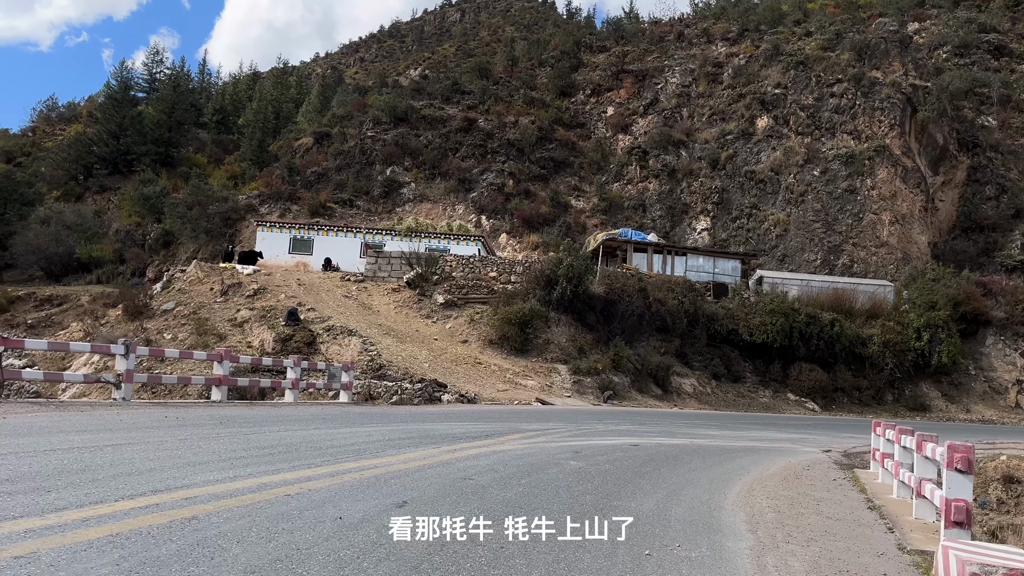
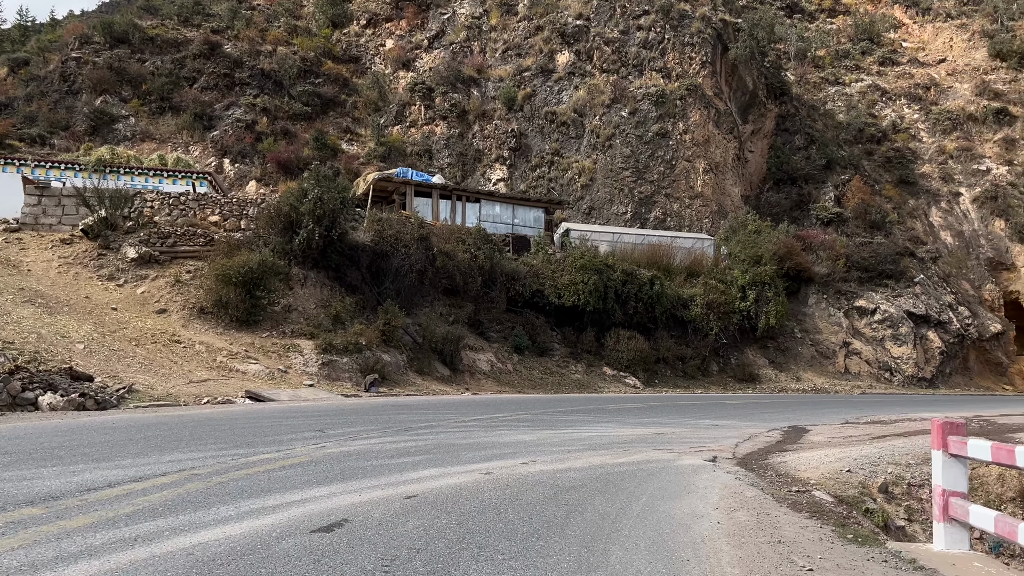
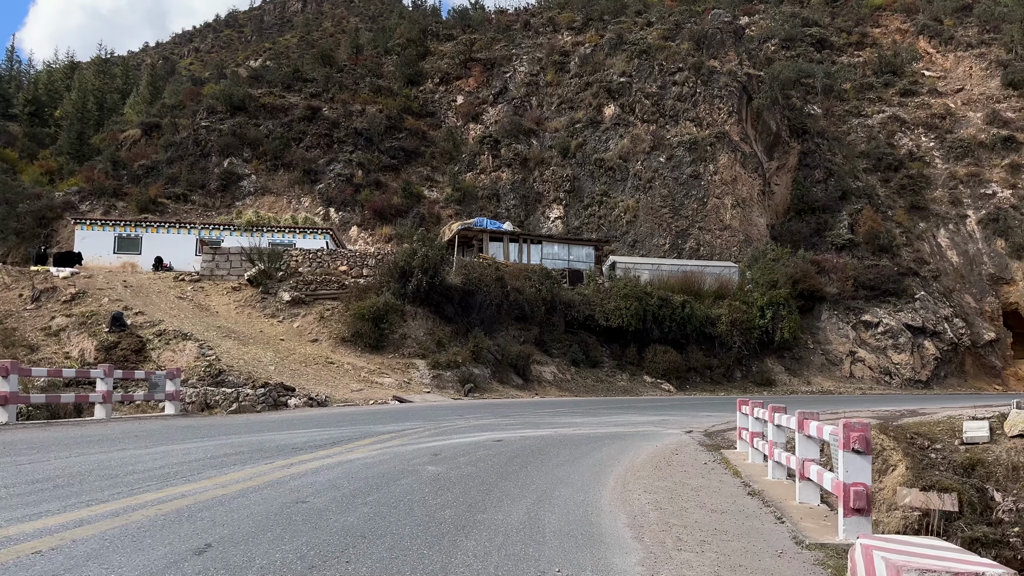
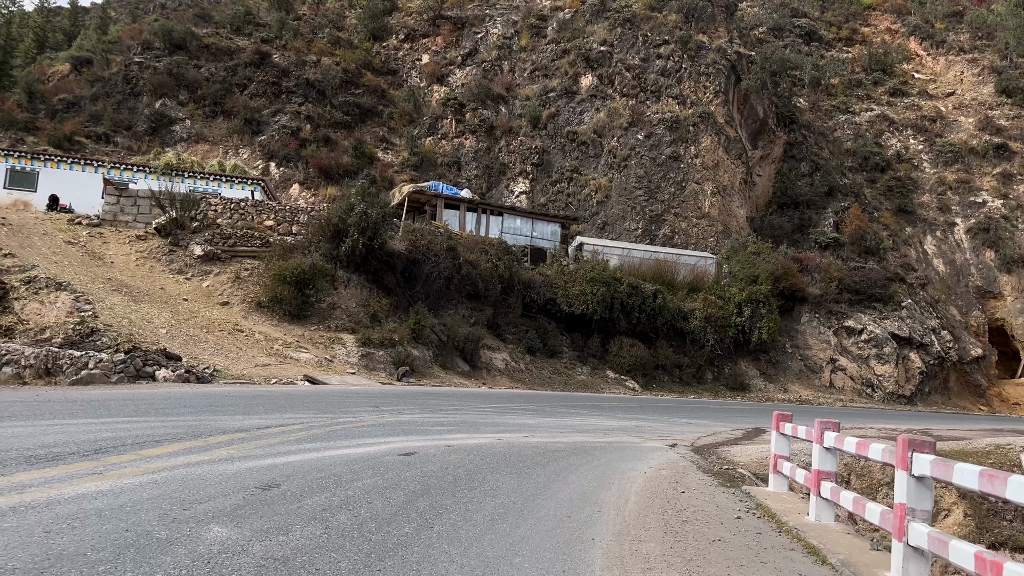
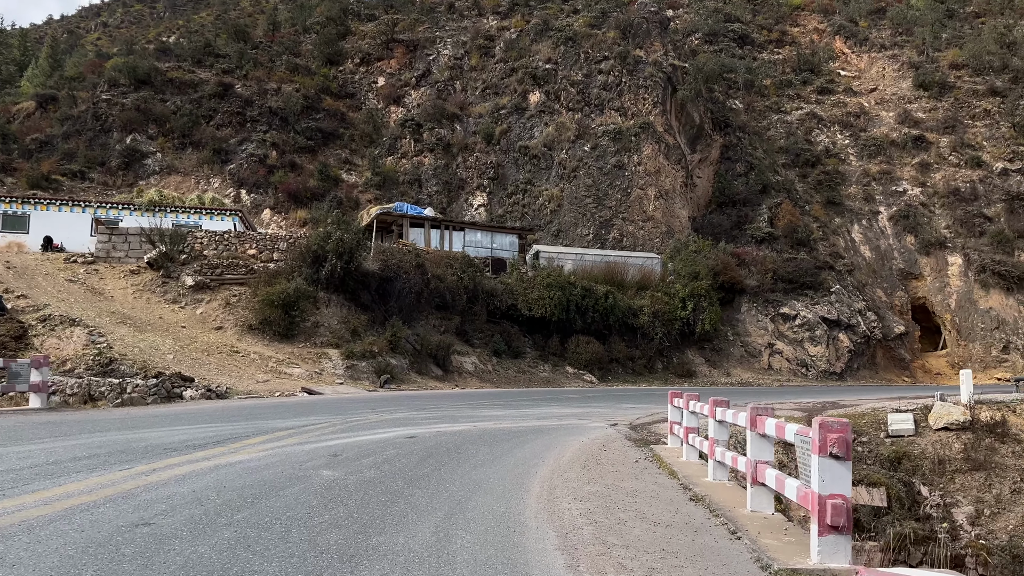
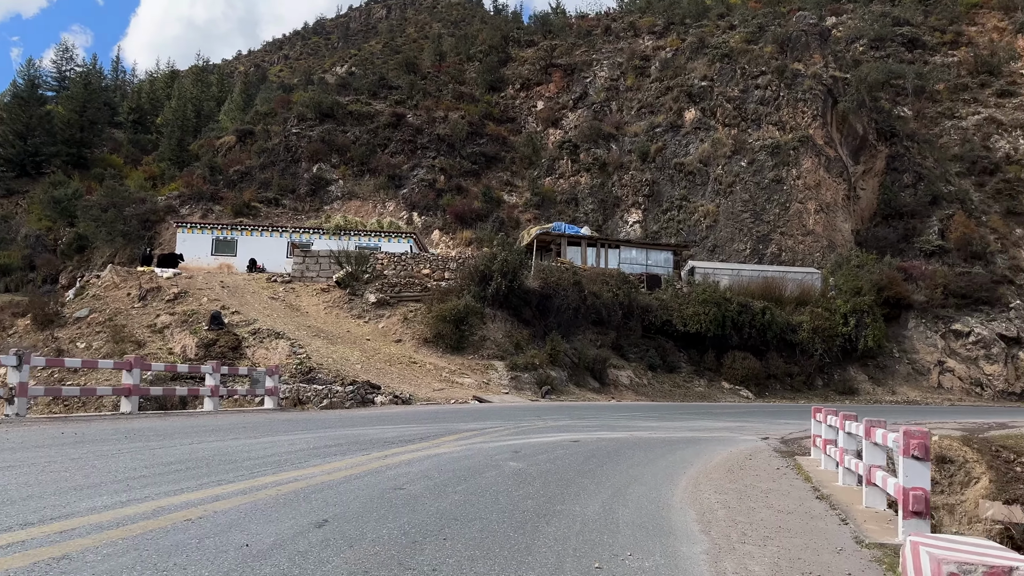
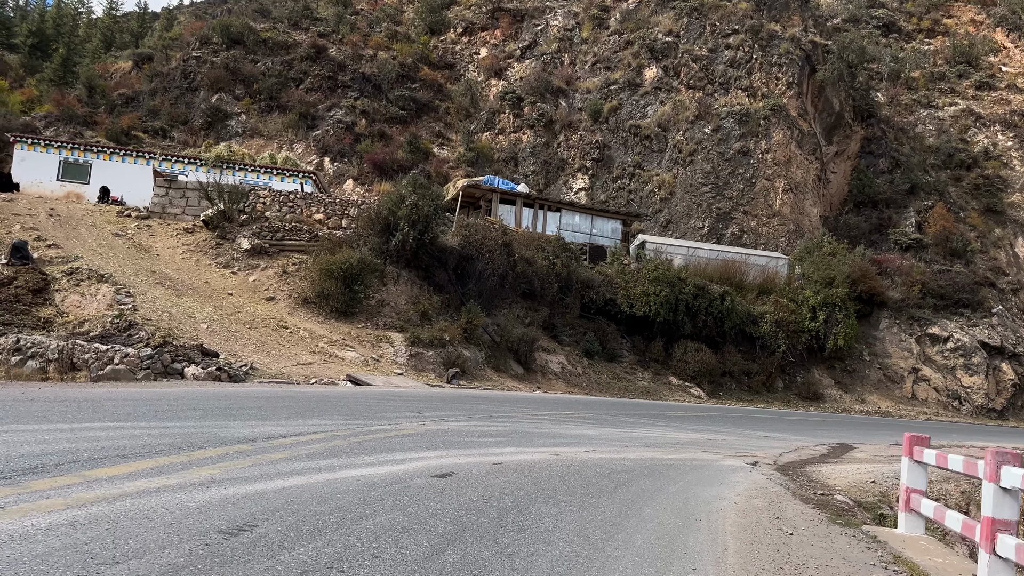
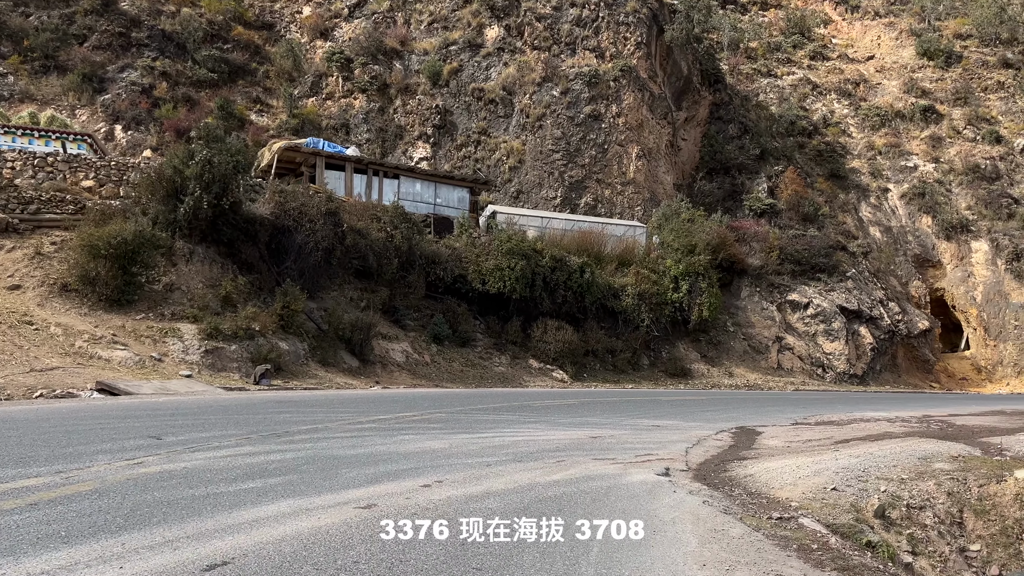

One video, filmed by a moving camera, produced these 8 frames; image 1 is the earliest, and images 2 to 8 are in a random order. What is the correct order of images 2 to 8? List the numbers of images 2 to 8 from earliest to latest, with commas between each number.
6, 3, 5, 4, 7, 2, 8
